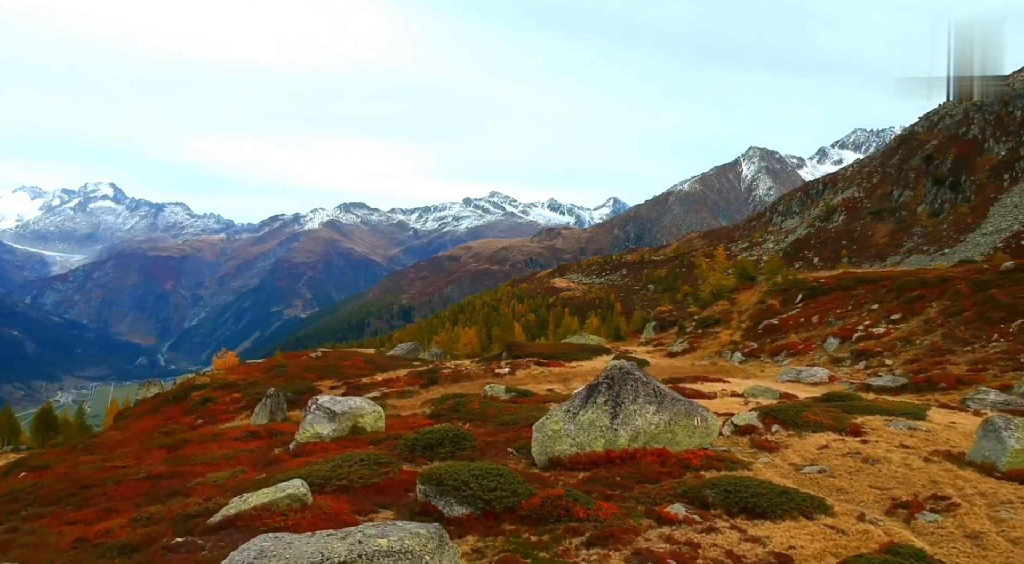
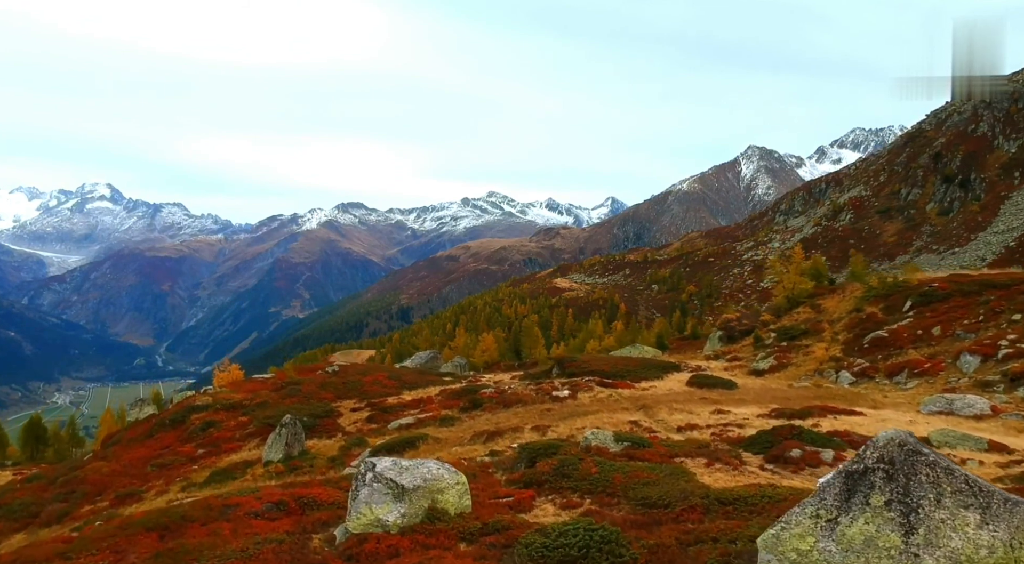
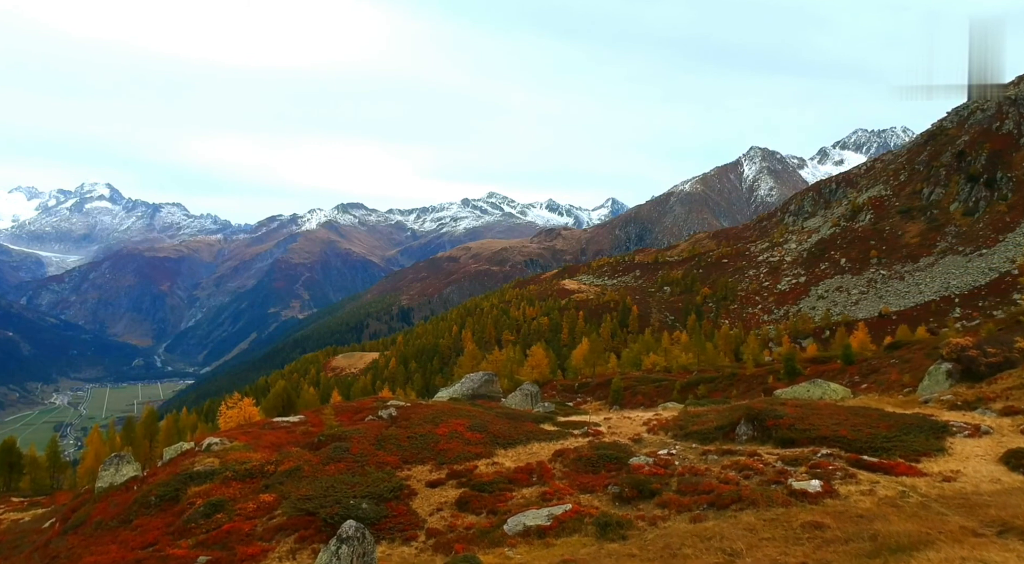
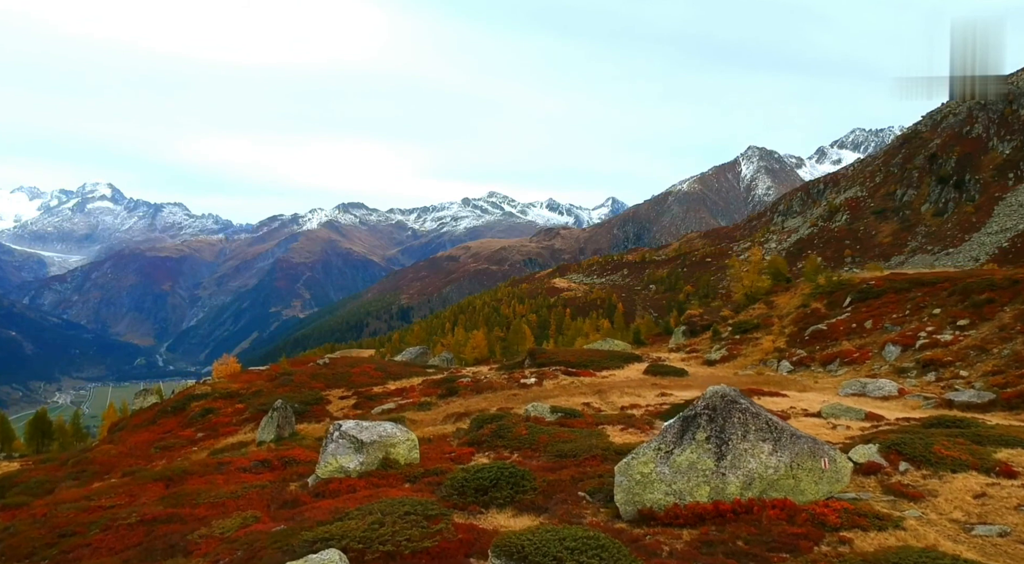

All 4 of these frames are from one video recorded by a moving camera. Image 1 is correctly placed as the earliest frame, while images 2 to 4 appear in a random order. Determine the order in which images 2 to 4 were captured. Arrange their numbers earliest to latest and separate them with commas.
4, 2, 3
